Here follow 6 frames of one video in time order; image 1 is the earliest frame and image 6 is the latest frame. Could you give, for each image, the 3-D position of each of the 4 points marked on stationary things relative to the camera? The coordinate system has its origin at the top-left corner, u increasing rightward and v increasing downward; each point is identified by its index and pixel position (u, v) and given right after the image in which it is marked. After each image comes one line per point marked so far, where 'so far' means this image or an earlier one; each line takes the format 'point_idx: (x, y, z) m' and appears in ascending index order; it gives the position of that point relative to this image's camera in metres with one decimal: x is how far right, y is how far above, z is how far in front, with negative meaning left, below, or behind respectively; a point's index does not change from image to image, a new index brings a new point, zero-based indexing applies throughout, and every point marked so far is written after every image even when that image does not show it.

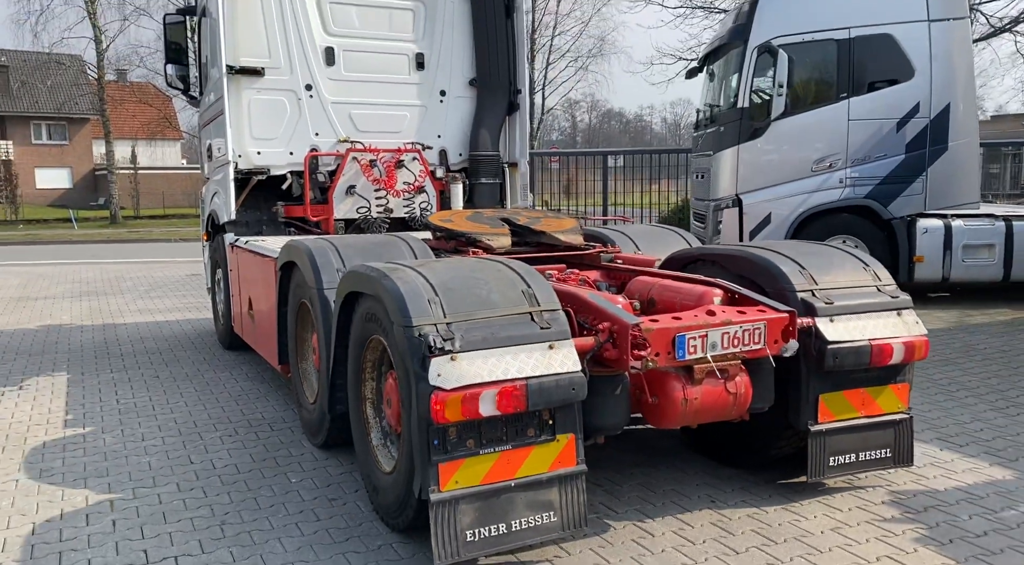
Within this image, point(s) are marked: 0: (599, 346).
0: (+0.3, -0.3, +3.1) m
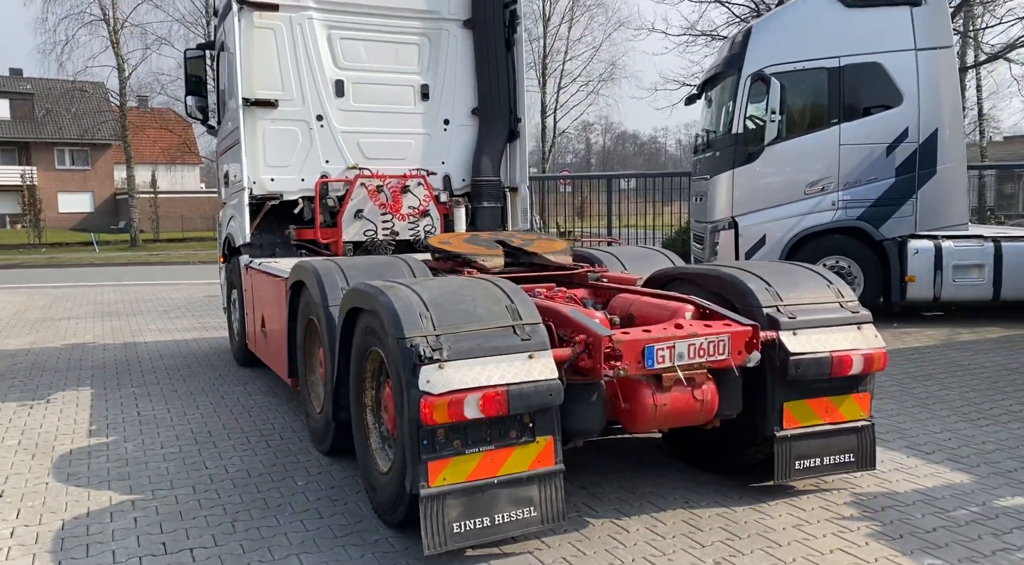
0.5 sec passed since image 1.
0: (+0.3, -0.3, +3.4) m
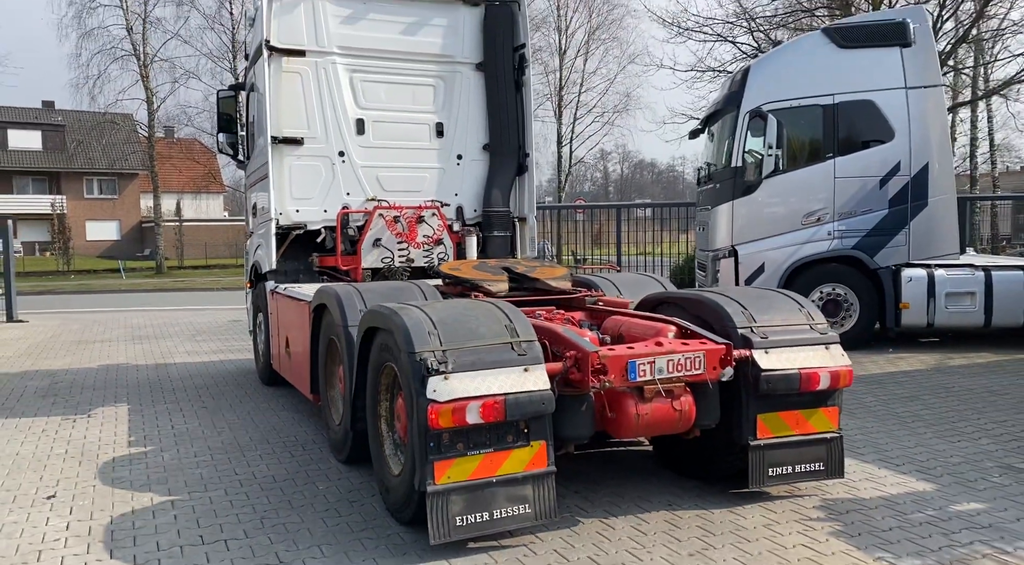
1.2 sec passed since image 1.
0: (+0.3, -0.4, +3.8) m
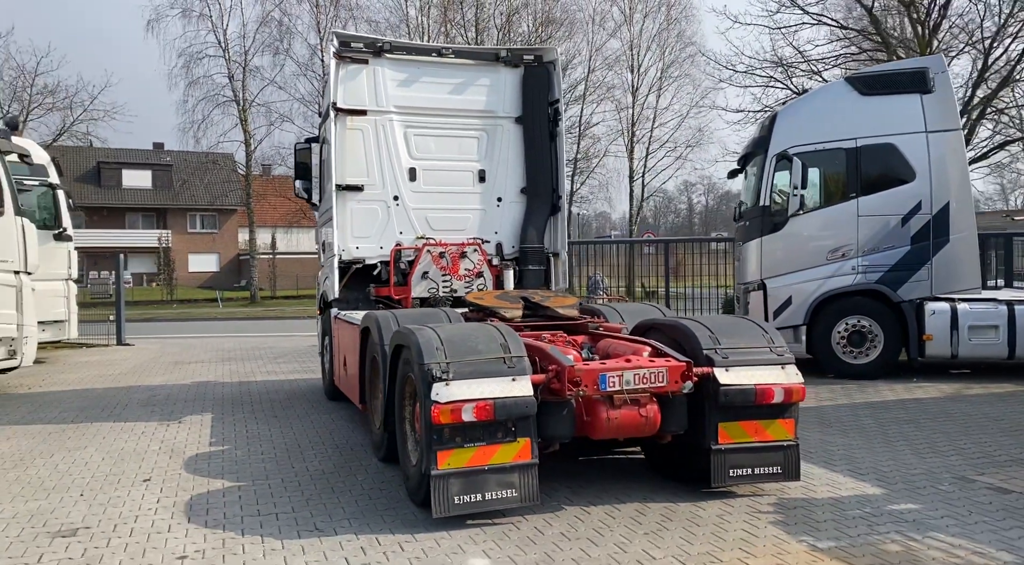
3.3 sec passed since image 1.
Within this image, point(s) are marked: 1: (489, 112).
0: (+0.2, -0.6, +4.6) m
1: (-0.3, +1.9, +8.6) m
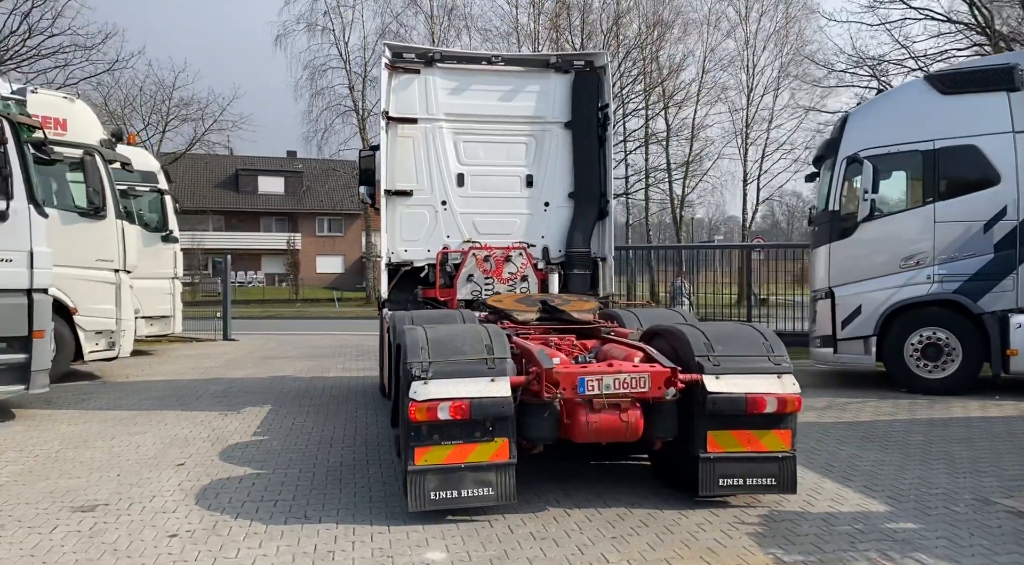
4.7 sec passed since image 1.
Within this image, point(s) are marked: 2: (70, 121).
0: (+0.1, -0.6, +4.7) m
1: (+0.3, +1.9, +8.7) m
2: (-5.9, +2.2, +10.2) m
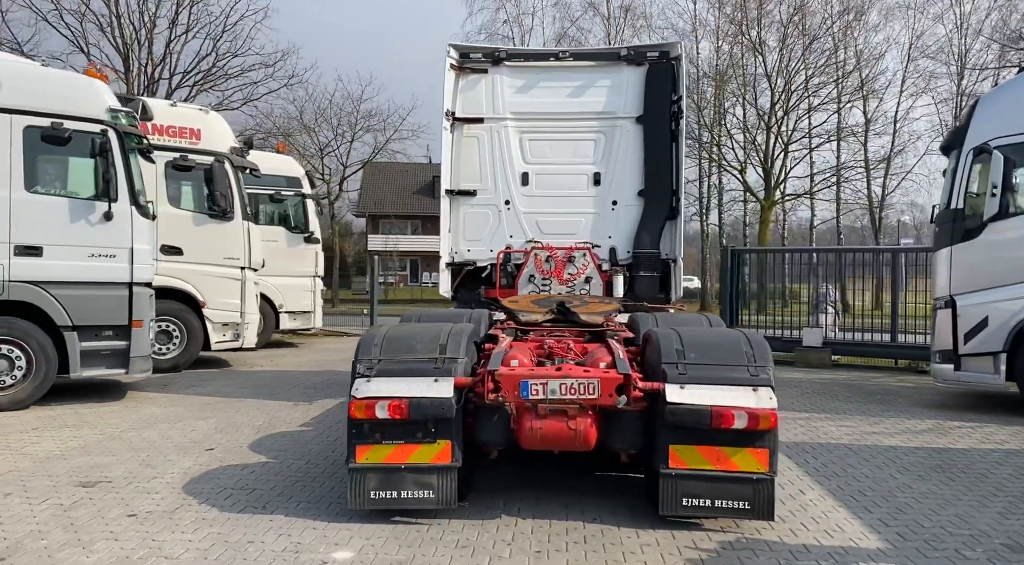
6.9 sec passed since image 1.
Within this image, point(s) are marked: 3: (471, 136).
0: (-0.2, -0.6, +4.5) m
1: (+1.0, +1.9, +8.3) m
2: (-4.6, +2.2, +11.4) m
3: (-0.4, +1.6, +8.6) m
